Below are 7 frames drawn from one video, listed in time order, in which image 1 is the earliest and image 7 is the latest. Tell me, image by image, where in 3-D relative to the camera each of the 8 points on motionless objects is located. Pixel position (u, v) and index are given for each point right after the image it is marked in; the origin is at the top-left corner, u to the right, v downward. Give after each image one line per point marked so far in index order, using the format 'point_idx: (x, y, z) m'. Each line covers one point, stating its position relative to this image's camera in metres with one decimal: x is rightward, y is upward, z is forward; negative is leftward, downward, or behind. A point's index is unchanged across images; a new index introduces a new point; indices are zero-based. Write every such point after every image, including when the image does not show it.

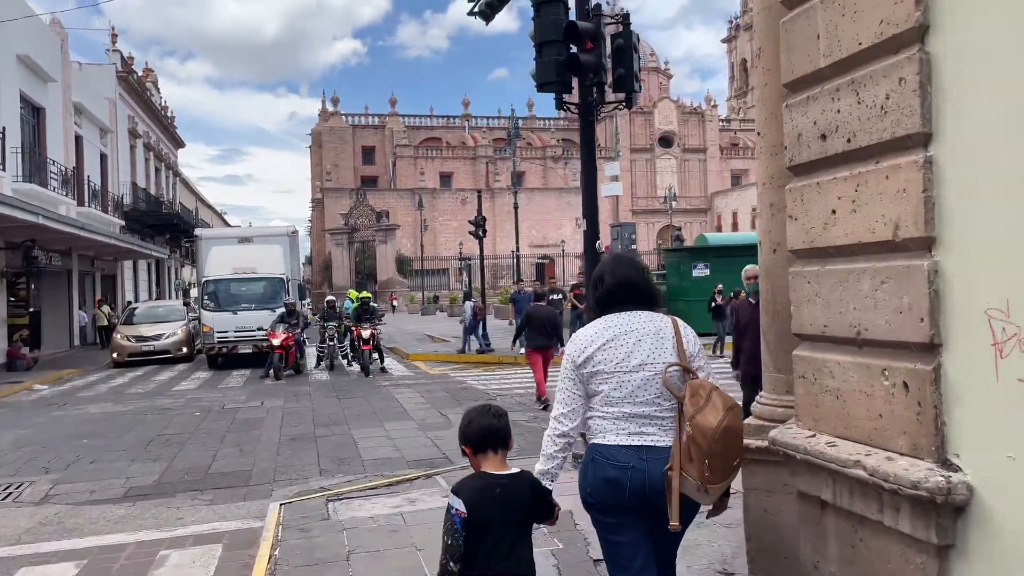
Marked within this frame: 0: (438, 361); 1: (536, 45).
0: (-1.7, -1.6, +17.1) m
1: (+0.2, +1.9, +6.1) m
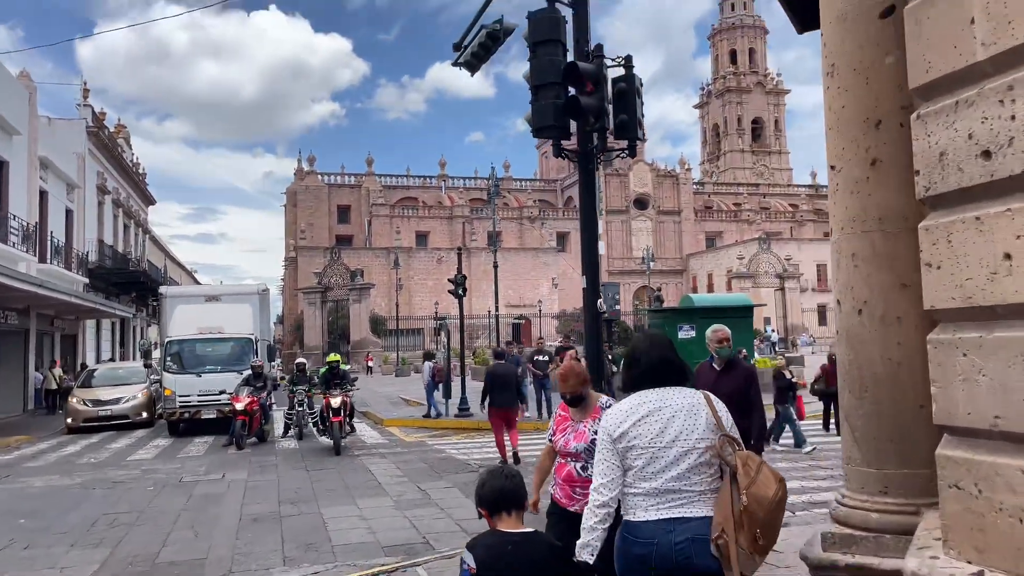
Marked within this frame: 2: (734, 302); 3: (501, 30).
0: (-2.1, -2.9, +16.2) m
1: (+0.1, +1.4, +5.7) m
2: (+4.8, -0.3, +17.4) m
3: (-0.1, +2.9, +8.8) m
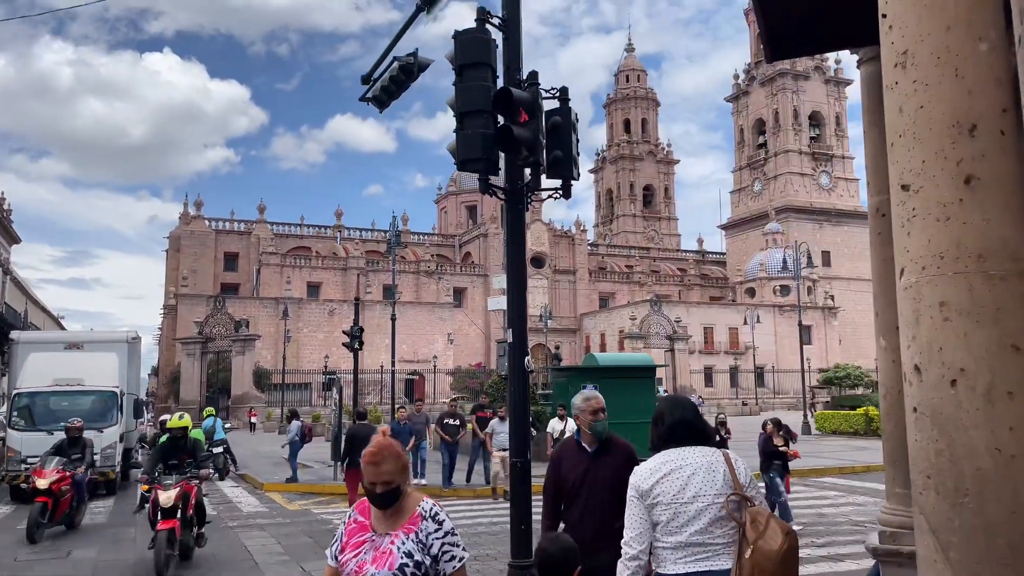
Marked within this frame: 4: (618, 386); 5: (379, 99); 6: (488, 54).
0: (-4.1, -3.9, +14.8) m
1: (-0.3, +1.1, +5.0) m
2: (+2.7, -1.6, +17.1) m
3: (-1.0, +2.3, +8.1) m
4: (+2.2, -2.2, +16.9) m
5: (-1.5, +2.1, +8.7) m
6: (-0.2, +1.5, +5.1) m
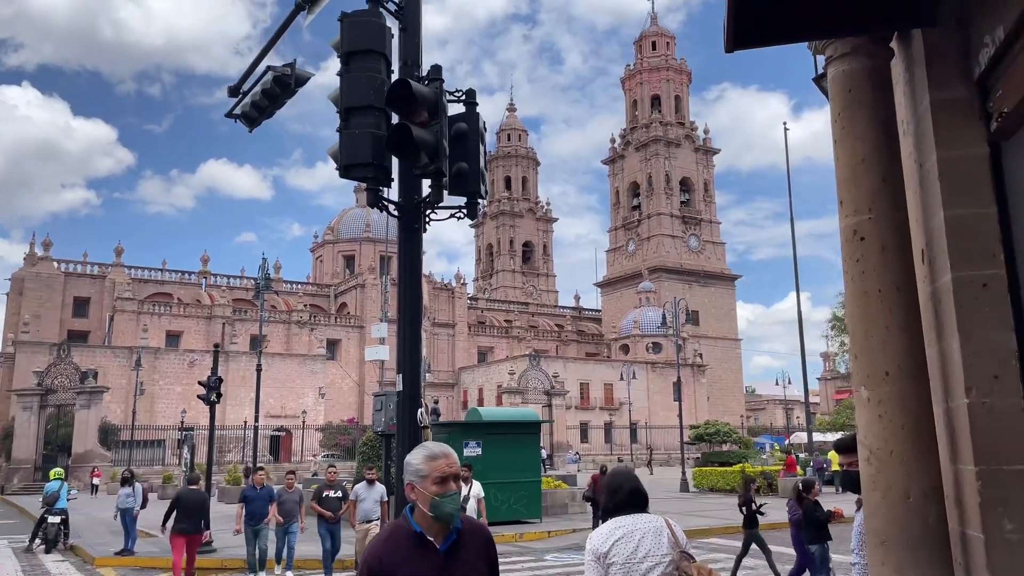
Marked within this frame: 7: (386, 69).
0: (-6.2, -4.6, +12.9) m
1: (-0.9, +0.9, +4.1) m
2: (+0.2, -2.7, +16.3) m
3: (-2.0, +2.0, +7.2) m
4: (-0.2, -3.2, +16.0) m
5: (-2.5, +1.7, +7.6) m
6: (-0.7, +1.3, +4.2) m
7: (-0.7, +1.2, +4.2) m
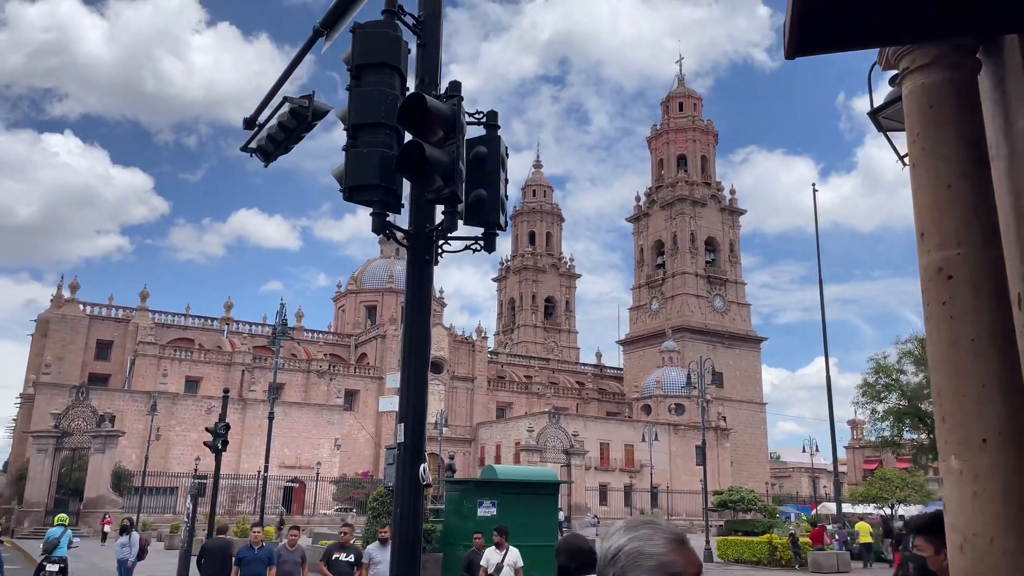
0: (-6.0, -5.2, +12.2) m
1: (-0.8, +0.7, +3.7) m
2: (+0.5, -3.7, +15.6) m
3: (-1.8, +1.6, +6.9) m
4: (+0.1, -4.2, +15.2) m
5: (-2.3, +1.3, +7.3) m
6: (-0.6, +1.1, +3.9) m
7: (-0.5, +1.0, +3.8) m
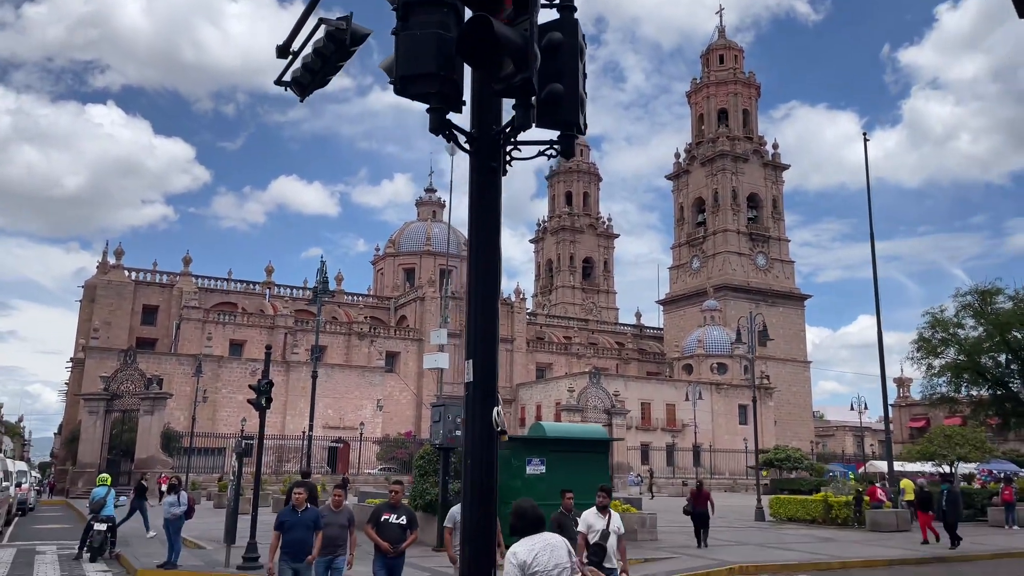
0: (-5.2, -4.5, +12.1) m
1: (-0.4, +1.1, +3.1) m
2: (+1.4, -2.8, +15.2) m
3: (-1.3, +2.1, +6.3) m
4: (+1.0, -3.3, +14.8) m
5: (-1.8, +1.8, +6.8) m
6: (-0.2, +1.5, +3.3) m
7: (-0.2, +1.3, +3.2) m
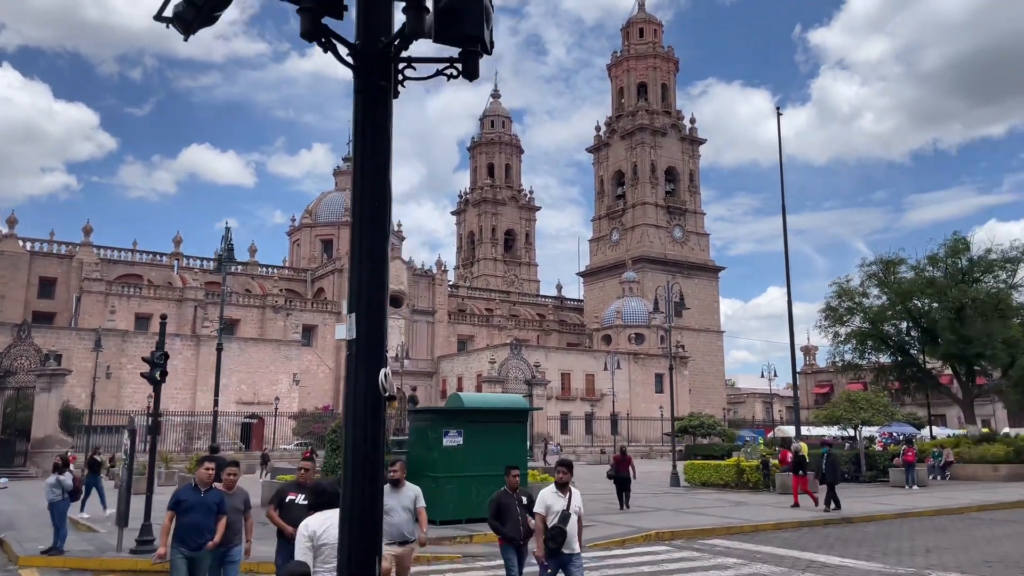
0: (-6.4, -4.0, +11.3) m
1: (-0.8, +1.3, +2.6) m
2: (-0.1, -2.2, +14.9) m
3: (-2.0, +2.4, +5.7) m
4: (-0.5, -2.7, +14.5) m
5: (-2.6, +2.1, +6.1) m
6: (-0.6, +1.7, +2.7) m
7: (-0.6, +1.5, +2.7) m
